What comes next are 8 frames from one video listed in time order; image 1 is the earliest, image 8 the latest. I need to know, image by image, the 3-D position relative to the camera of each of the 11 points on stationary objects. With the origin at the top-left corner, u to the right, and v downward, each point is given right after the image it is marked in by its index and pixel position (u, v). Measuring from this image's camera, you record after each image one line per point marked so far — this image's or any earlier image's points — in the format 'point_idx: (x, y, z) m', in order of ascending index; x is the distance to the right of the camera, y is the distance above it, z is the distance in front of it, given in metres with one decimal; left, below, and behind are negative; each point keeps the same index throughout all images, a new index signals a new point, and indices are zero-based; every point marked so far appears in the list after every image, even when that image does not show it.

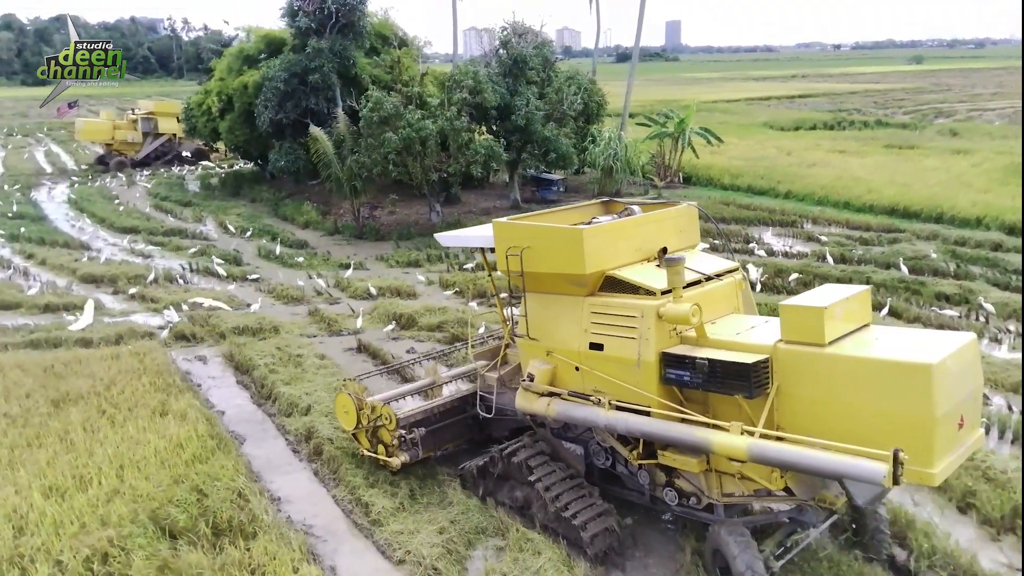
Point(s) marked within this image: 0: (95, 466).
0: (-3.6, -1.5, +7.1) m
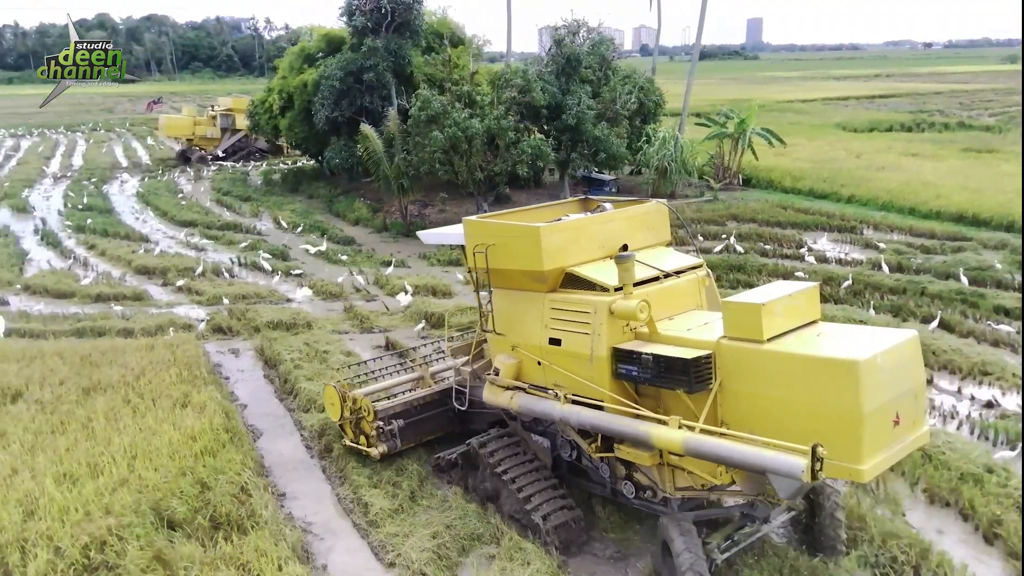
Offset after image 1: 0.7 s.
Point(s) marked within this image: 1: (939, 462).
0: (-3.6, -1.5, +7.3) m
1: (+3.8, -1.6, +7.3) m
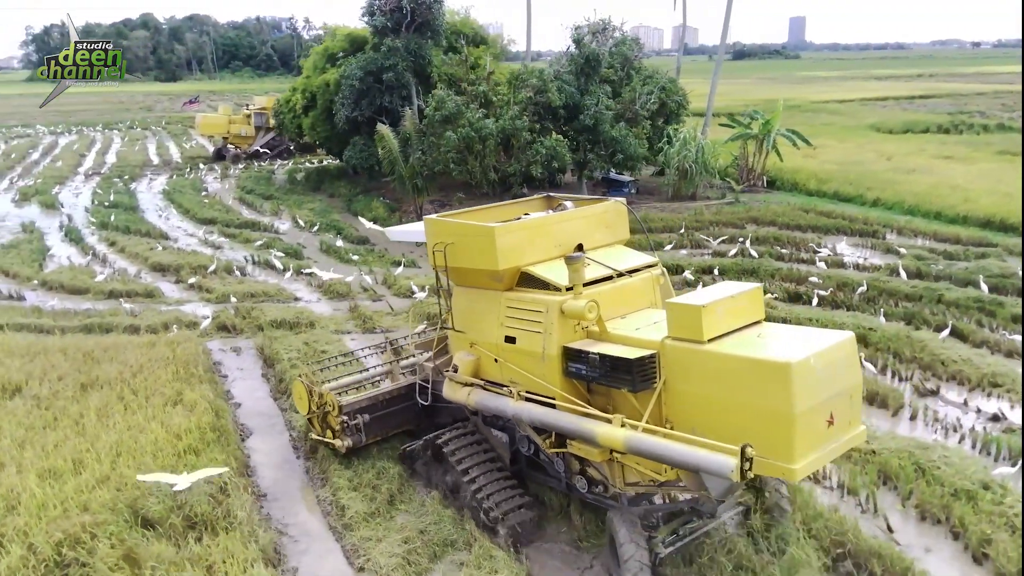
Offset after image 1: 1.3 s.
0: (-3.8, -1.5, +7.4) m
1: (+3.6, -1.6, +7.1) m
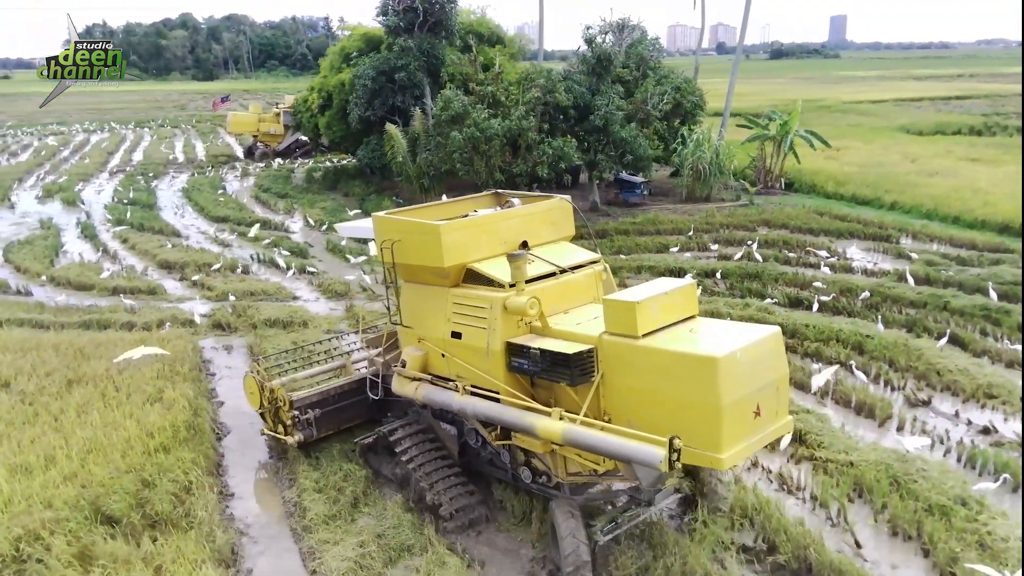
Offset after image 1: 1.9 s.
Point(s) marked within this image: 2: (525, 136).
0: (-4.1, -1.5, +7.5) m
1: (+3.3, -1.7, +6.9) m
2: (+0.2, +3.1, +16.5) m
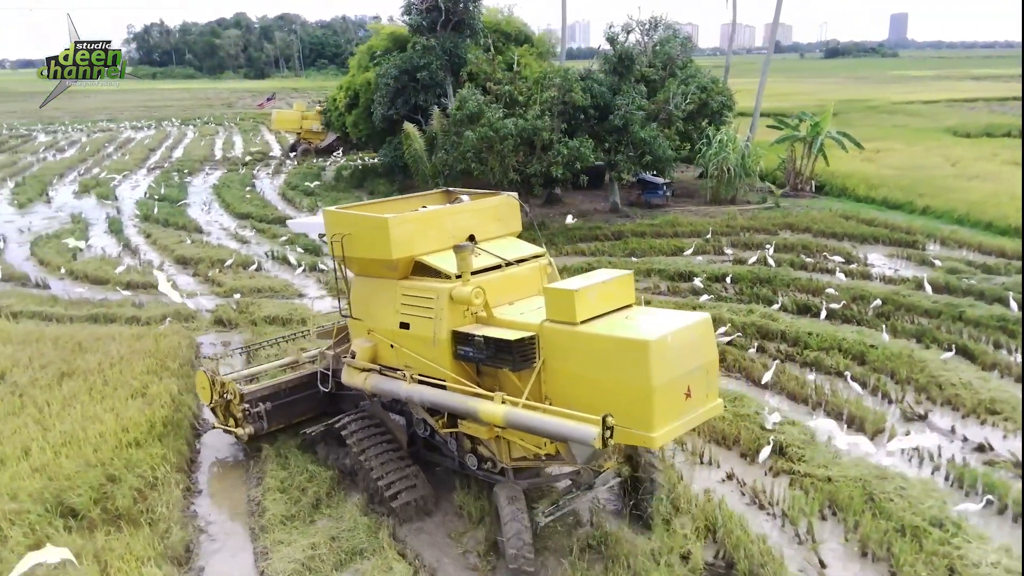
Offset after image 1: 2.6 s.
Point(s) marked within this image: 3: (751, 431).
0: (-4.3, -1.4, +7.6) m
1: (+3.0, -1.8, +6.6) m
2: (+0.5, +3.0, +16.4) m
3: (+2.3, -1.4, +8.0) m
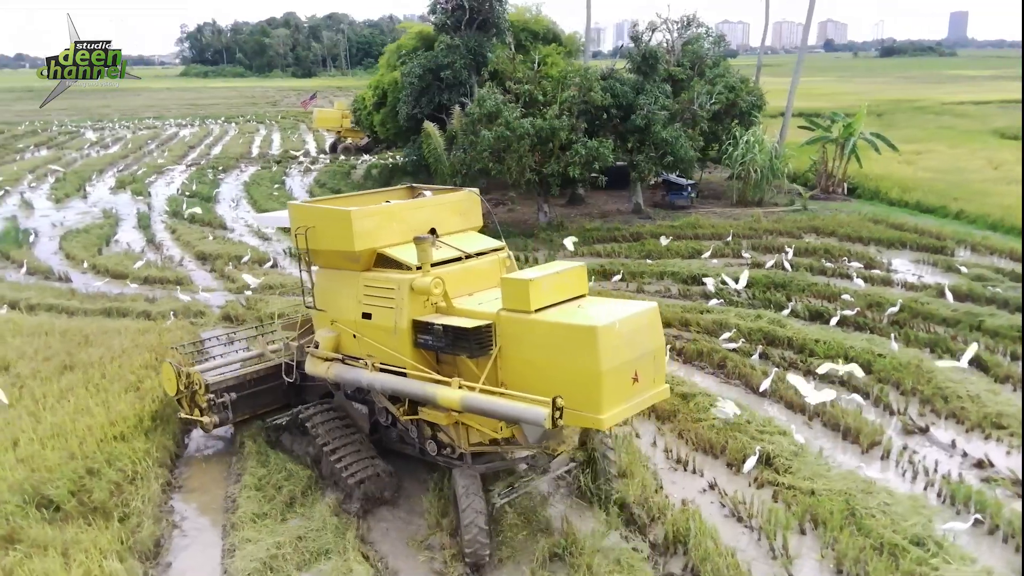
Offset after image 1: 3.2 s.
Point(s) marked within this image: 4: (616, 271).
0: (-4.5, -1.4, +7.8) m
1: (+2.7, -1.8, +6.4) m
2: (+0.9, +3.0, +16.3) m
3: (+2.1, -1.5, +7.8) m
4: (+1.8, +0.3, +14.1) m
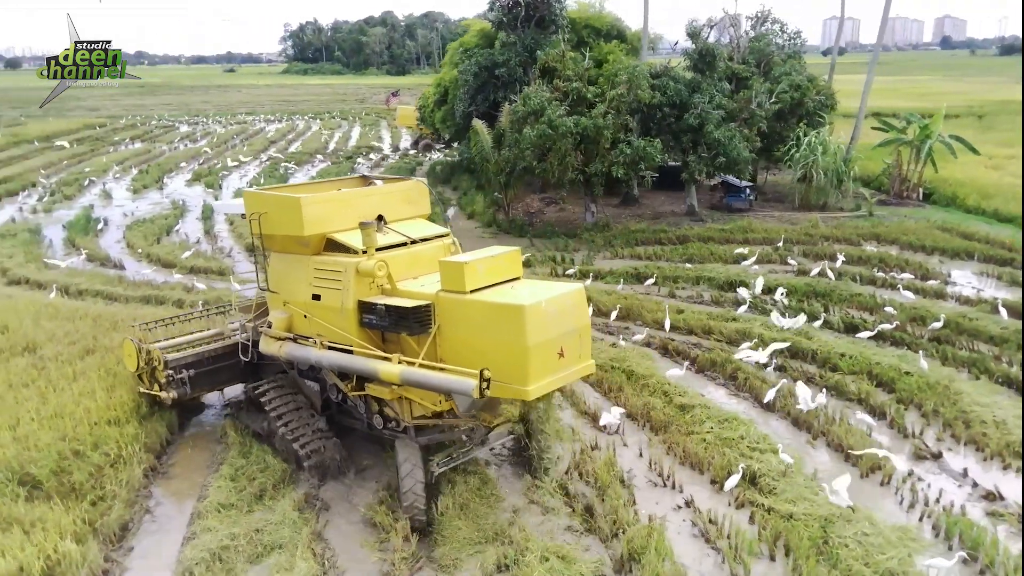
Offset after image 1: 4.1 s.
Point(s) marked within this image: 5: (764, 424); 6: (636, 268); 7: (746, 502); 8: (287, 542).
0: (-4.7, -1.2, +8.1) m
1: (+2.3, -1.9, +5.9) m
2: (+1.7, +3.0, +15.9) m
3: (+1.9, -1.5, +7.4) m
4: (+2.3, +0.2, +13.7) m
5: (+2.6, -1.4, +8.5) m
6: (+2.1, +0.3, +14.2) m
7: (+2.0, -1.8, +6.9) m
8: (-1.7, -2.0, +6.3) m
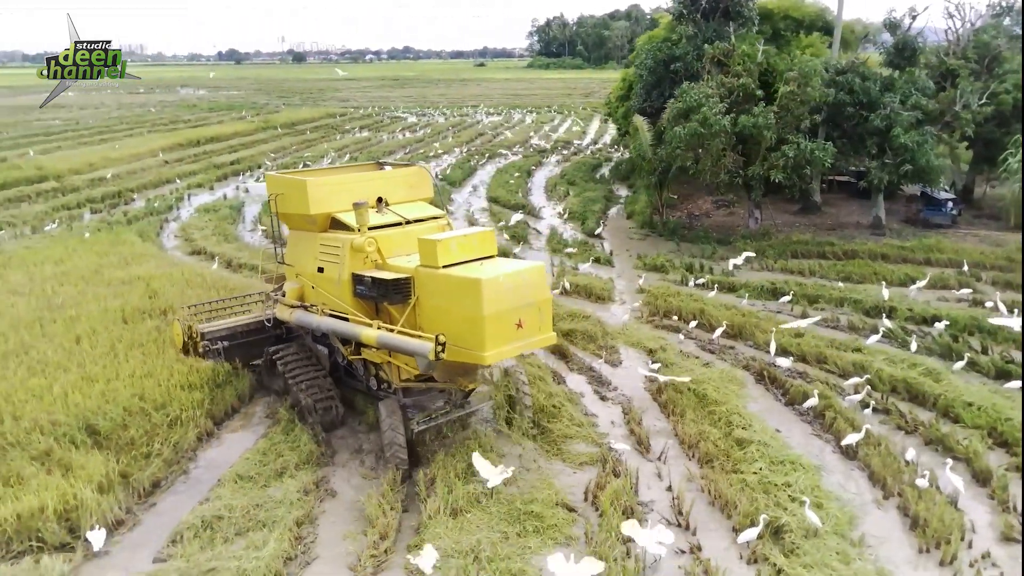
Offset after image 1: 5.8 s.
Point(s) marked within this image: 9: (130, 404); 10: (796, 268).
0: (-4.2, -0.9, +9.1) m
1: (+1.9, -2.2, +5.0) m
2: (+4.5, +2.7, +14.7) m
3: (+2.0, -1.7, +6.6) m
4: (+4.2, 0.0, +12.5) m
5: (+2.9, -1.7, +7.4) m
6: (+4.2, +0.1, +13.0) m
7: (+1.8, -2.0, +6.0) m
8: (-1.9, -1.9, +6.5) m
9: (-3.8, -1.2, +8.2) m
10: (+4.9, +0.4, +14.1) m
